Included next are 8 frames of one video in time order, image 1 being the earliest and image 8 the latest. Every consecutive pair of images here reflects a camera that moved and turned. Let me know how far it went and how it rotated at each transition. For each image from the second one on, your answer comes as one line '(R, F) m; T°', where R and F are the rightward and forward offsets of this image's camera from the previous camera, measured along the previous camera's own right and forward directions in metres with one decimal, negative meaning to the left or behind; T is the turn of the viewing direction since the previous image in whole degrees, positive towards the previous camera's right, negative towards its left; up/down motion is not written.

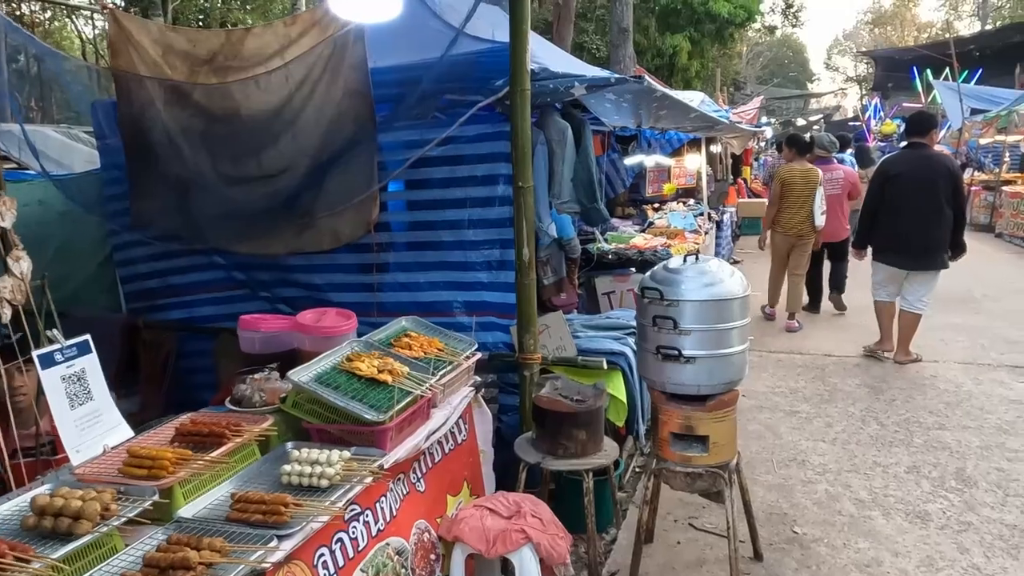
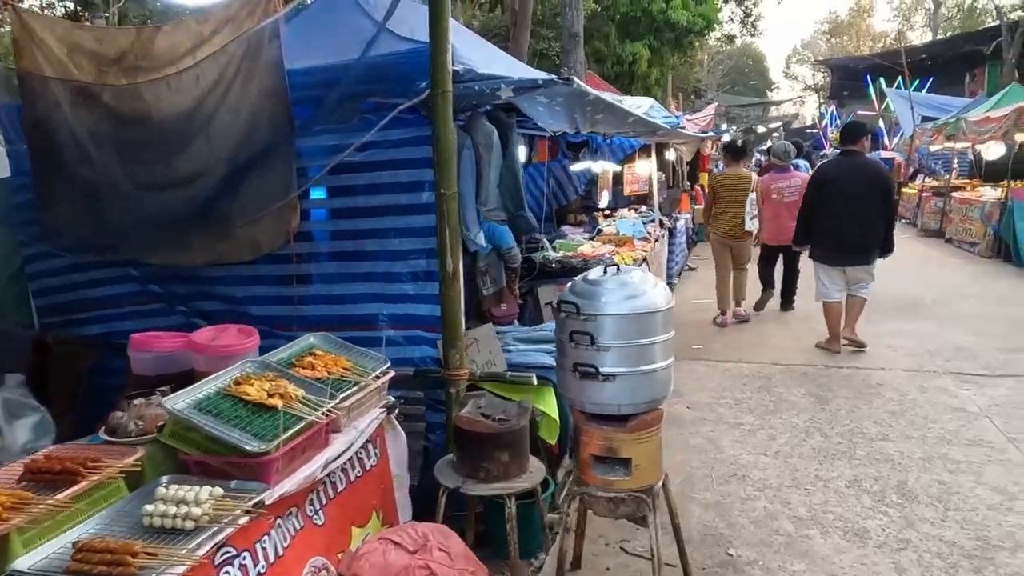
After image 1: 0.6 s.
(+0.2, +0.2) m; +2°
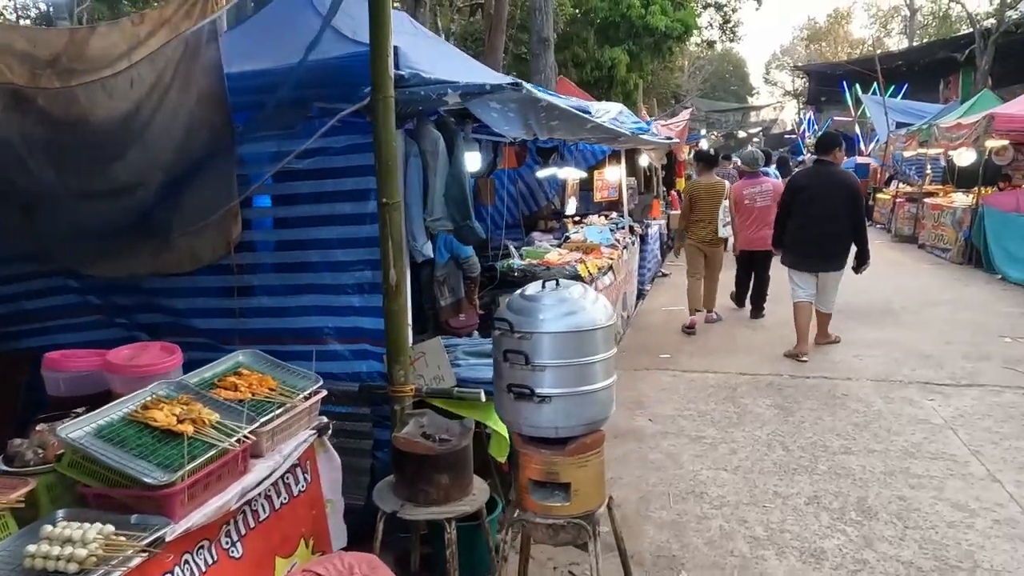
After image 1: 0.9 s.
(+0.2, +0.1) m; +1°
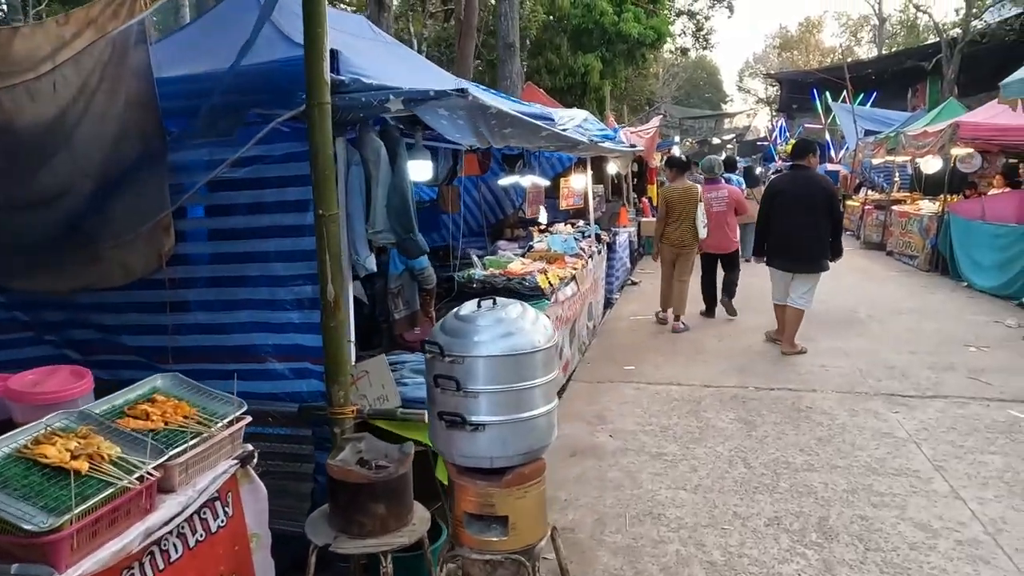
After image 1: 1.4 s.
(+0.1, +0.1) m; +2°
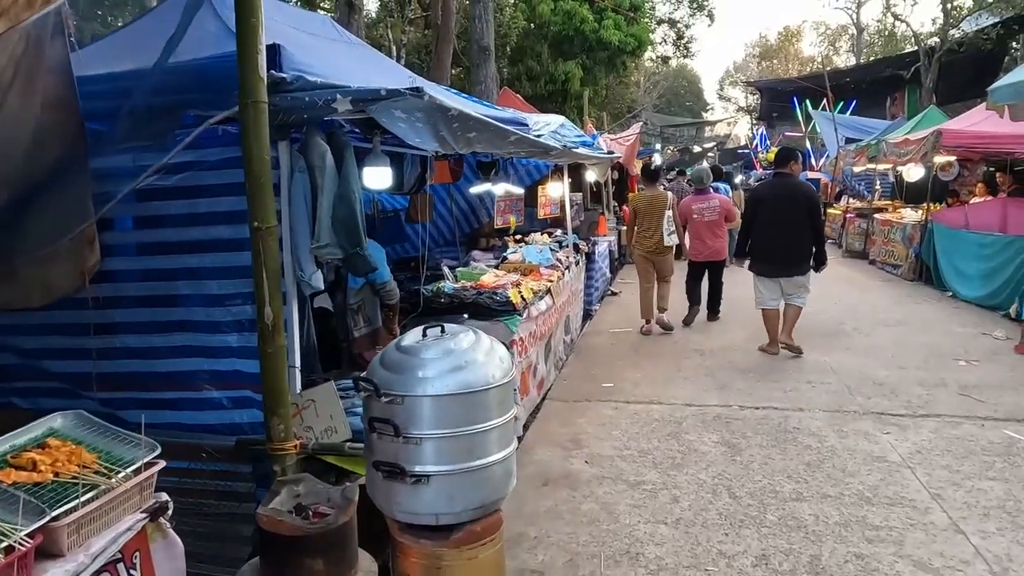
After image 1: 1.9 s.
(+0.1, +0.3) m; +1°
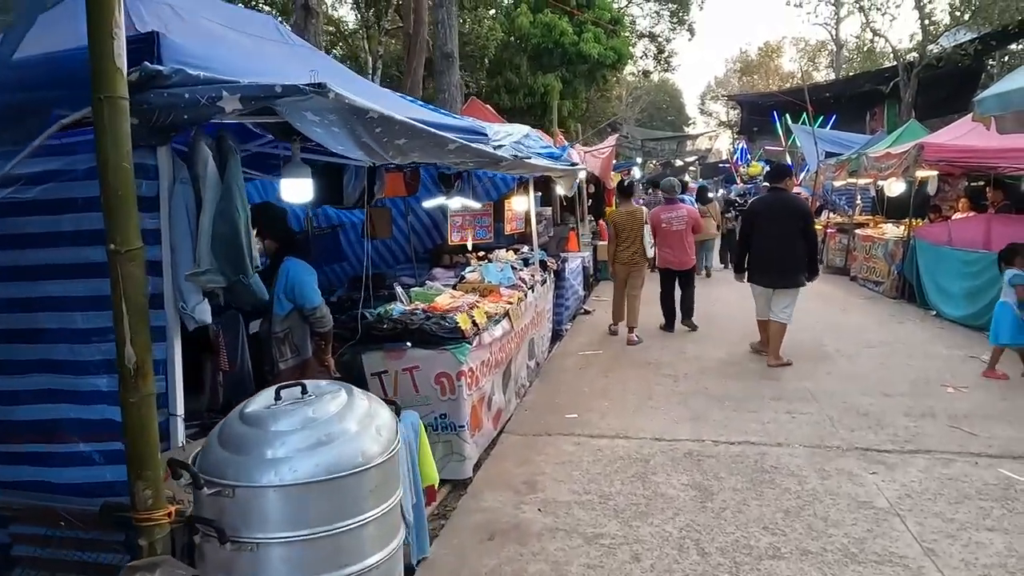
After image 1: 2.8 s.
(+0.2, +0.5) m; +1°
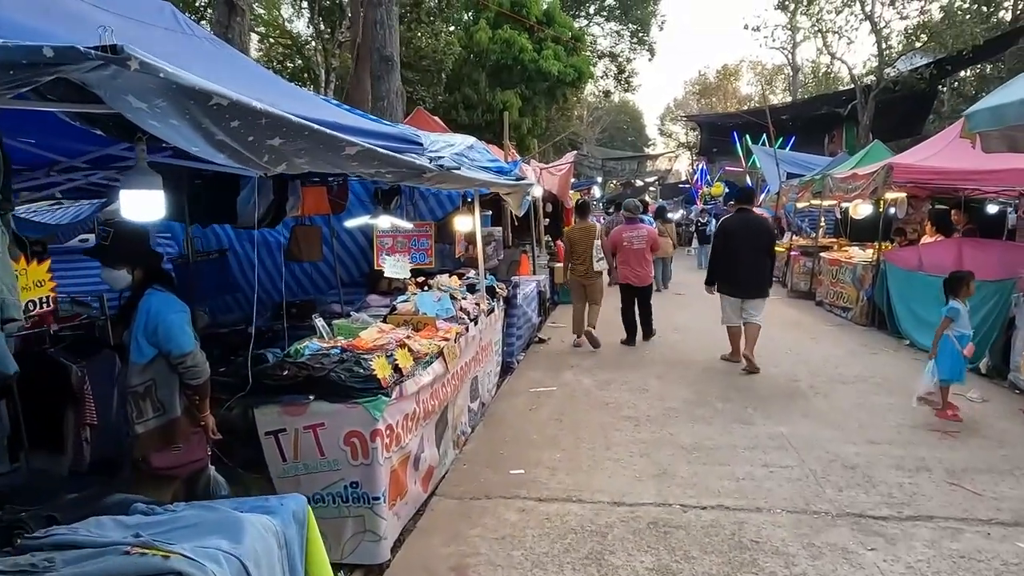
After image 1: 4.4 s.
(+0.2, +0.8) m; +3°
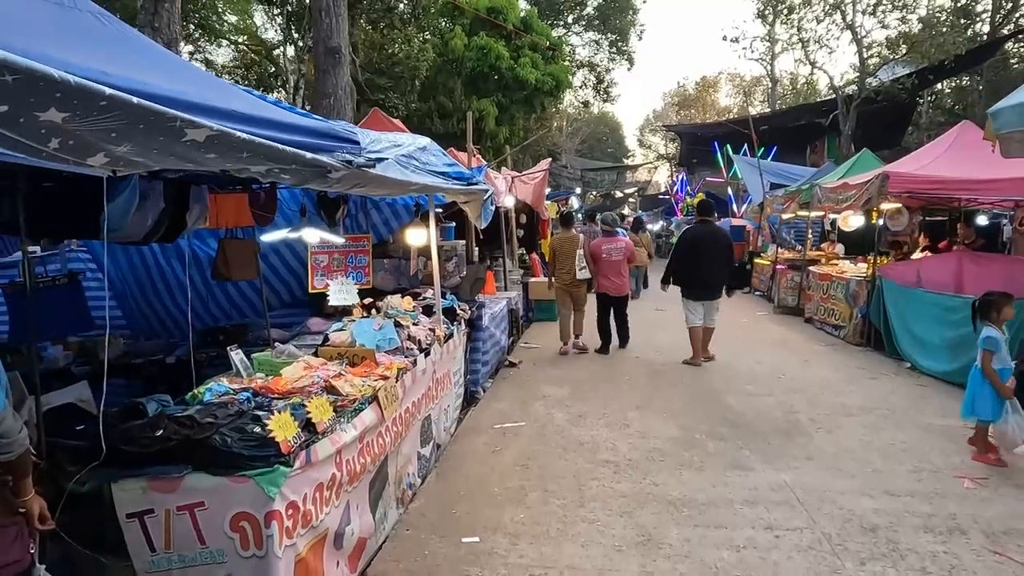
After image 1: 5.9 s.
(+0.1, +0.8) m; +1°
